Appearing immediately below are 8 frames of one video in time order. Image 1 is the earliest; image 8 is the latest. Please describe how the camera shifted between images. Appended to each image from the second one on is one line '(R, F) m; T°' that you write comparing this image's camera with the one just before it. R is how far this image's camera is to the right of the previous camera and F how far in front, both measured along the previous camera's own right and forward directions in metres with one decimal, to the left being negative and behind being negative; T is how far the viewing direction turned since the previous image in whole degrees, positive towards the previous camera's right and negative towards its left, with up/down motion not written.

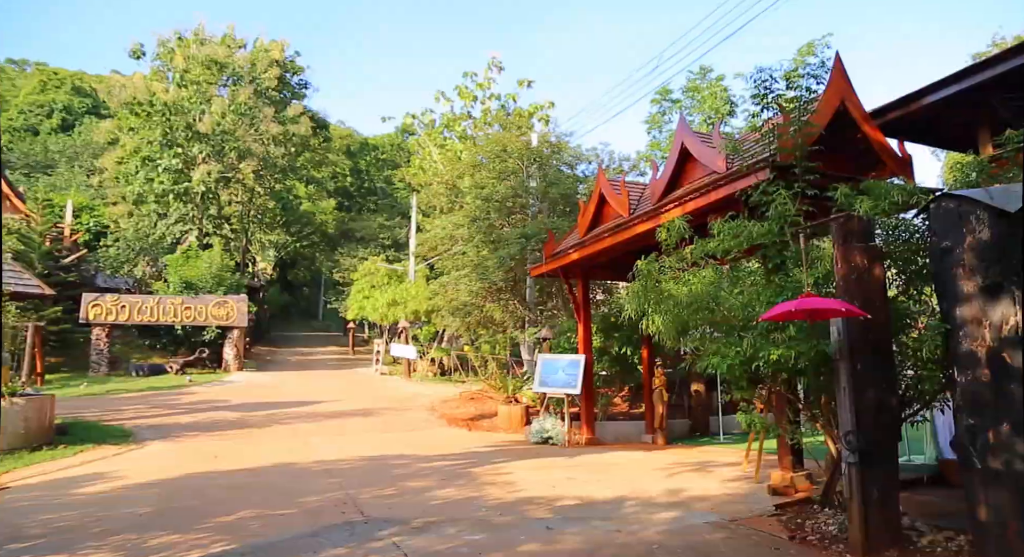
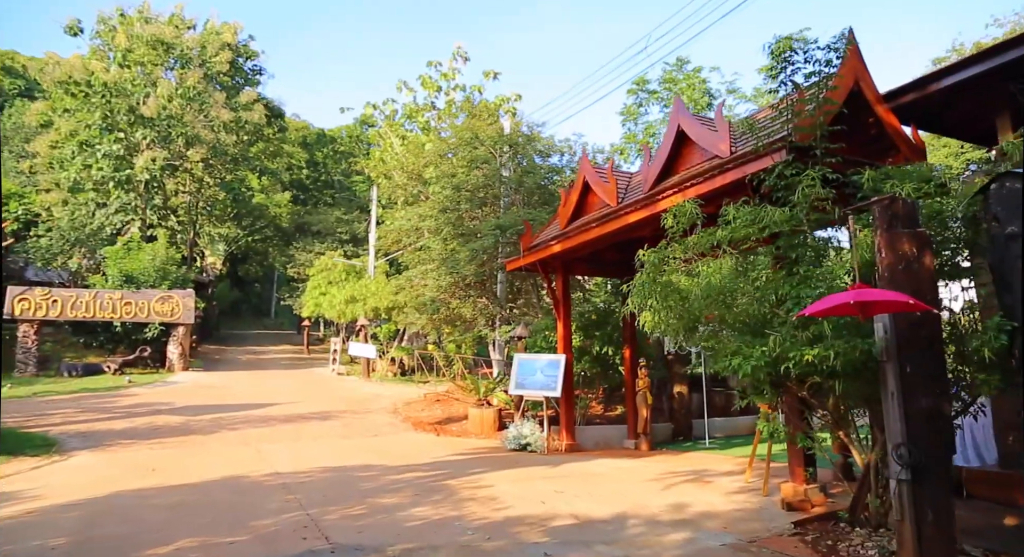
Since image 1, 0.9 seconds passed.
(-0.3, +0.7) m; +4°
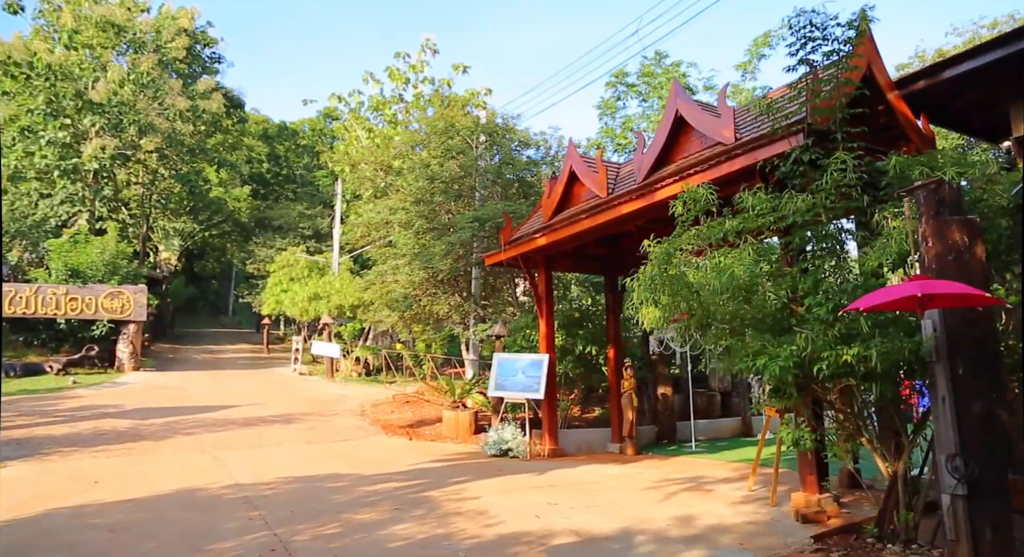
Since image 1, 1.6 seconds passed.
(-0.2, +0.5) m; +3°
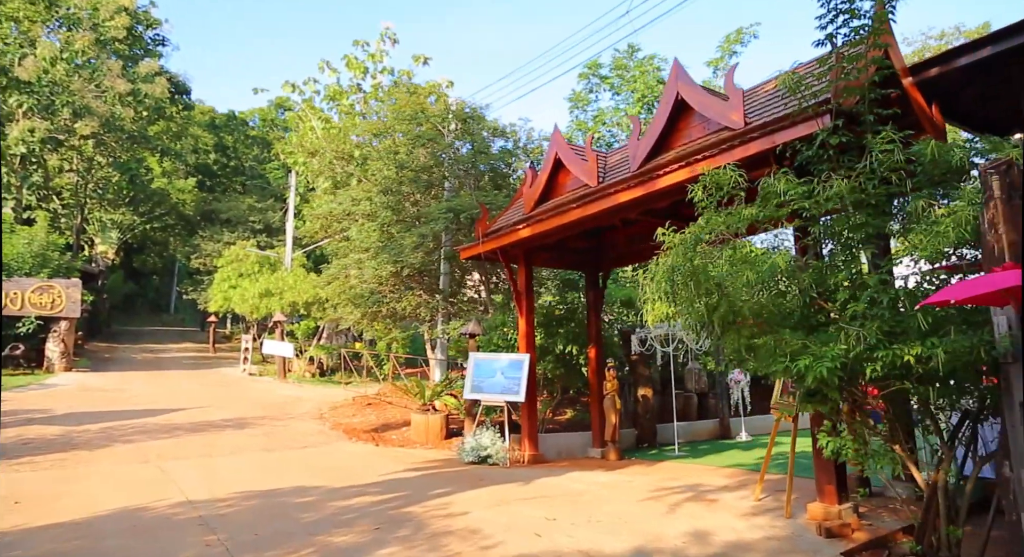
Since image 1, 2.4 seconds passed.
(-0.3, +0.6) m; +4°
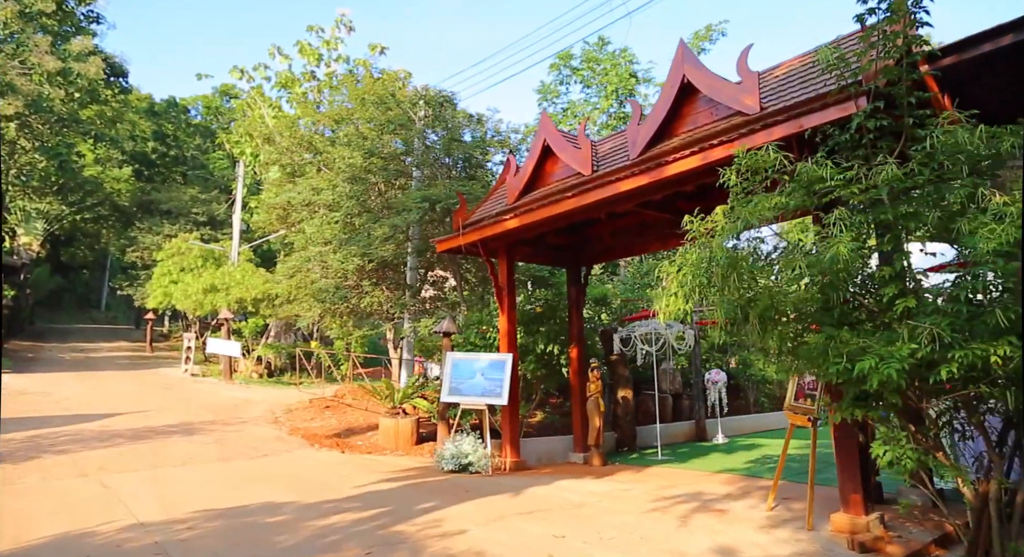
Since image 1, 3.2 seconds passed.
(-0.4, +0.5) m; +5°
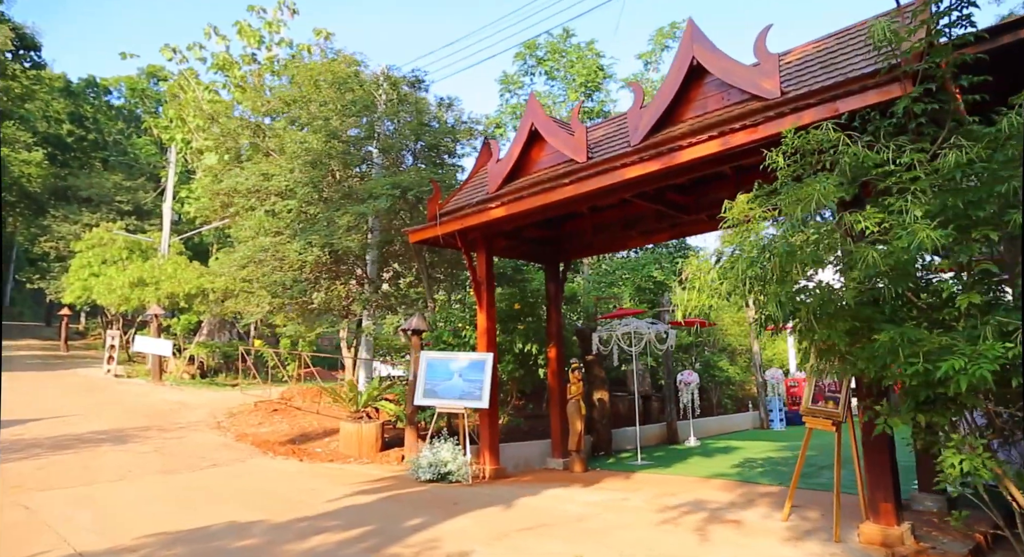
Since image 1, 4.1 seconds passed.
(-0.5, +0.5) m; +6°
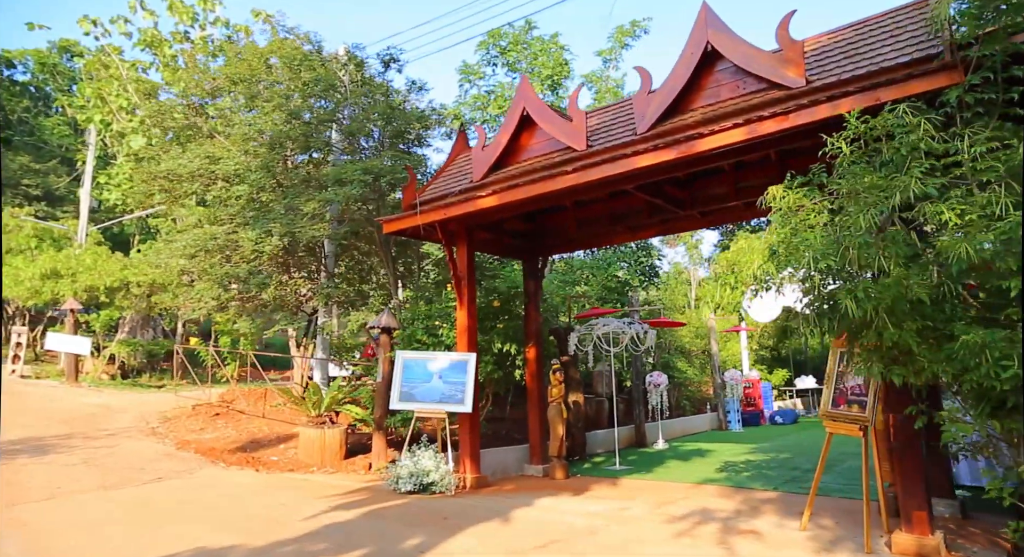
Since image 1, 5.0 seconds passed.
(-0.6, +0.5) m; +6°
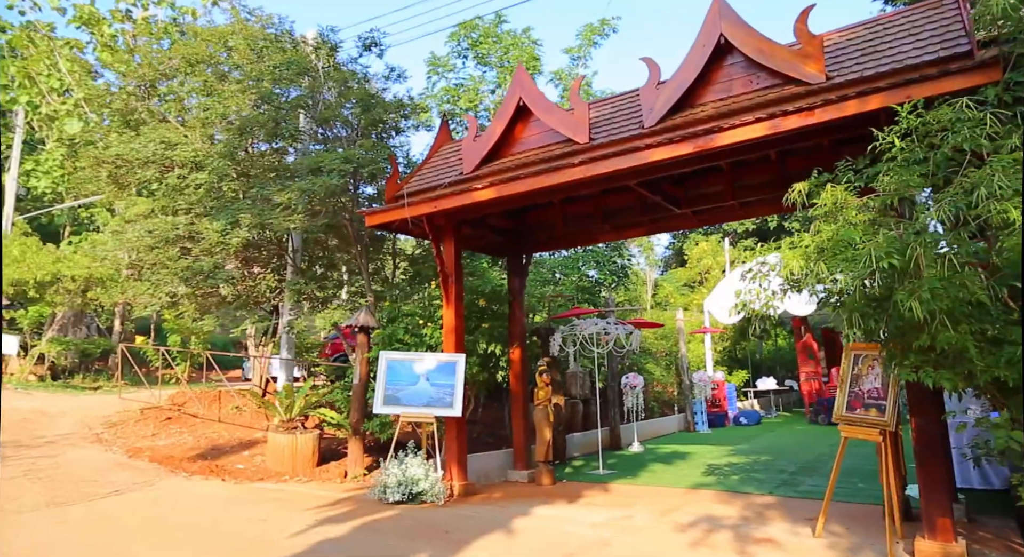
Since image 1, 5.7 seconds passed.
(-0.5, +0.3) m; +5°
